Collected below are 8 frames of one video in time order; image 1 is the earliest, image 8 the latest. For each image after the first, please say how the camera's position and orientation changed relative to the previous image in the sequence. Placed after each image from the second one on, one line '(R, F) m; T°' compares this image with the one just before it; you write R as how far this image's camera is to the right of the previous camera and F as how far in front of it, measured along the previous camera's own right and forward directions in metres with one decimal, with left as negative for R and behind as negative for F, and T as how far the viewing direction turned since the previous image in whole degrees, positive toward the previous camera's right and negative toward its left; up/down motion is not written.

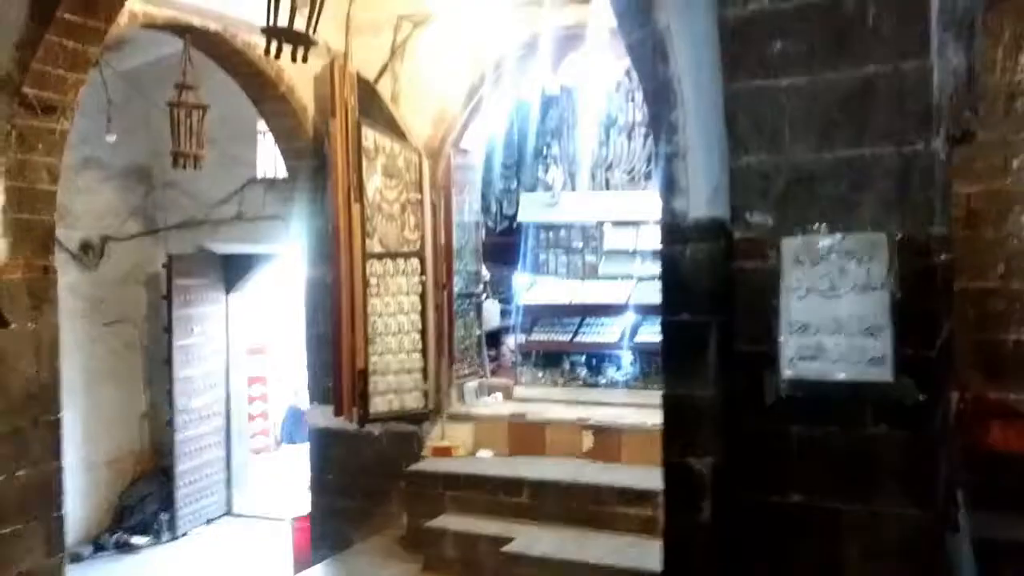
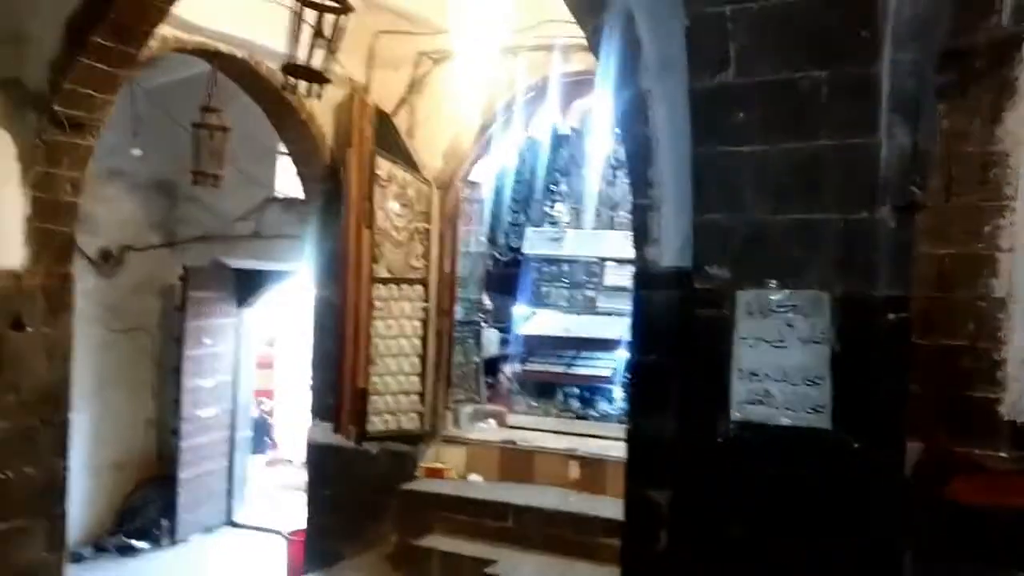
(+0.1, -0.2) m; -1°
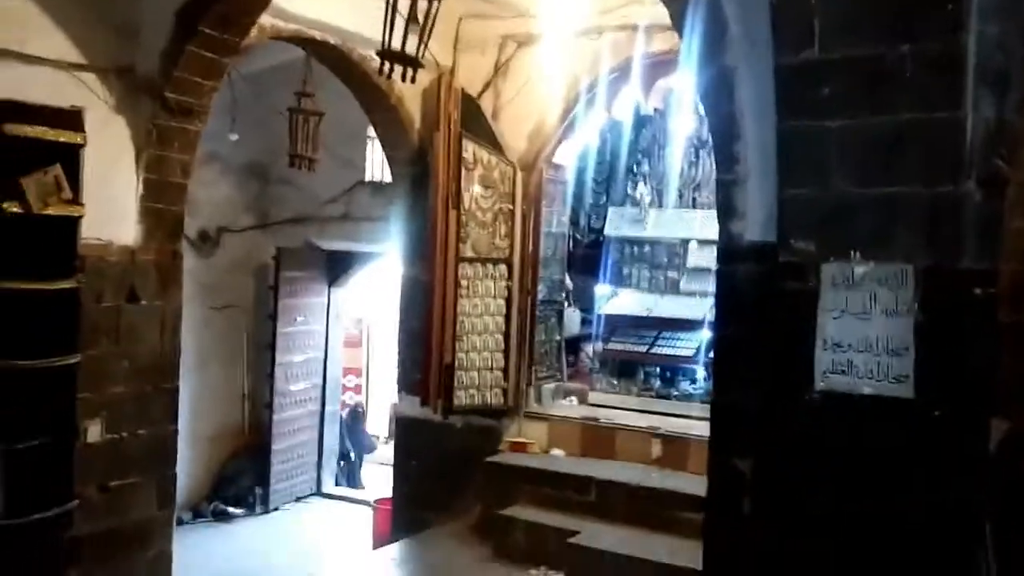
(0.0, -0.1) m; -5°
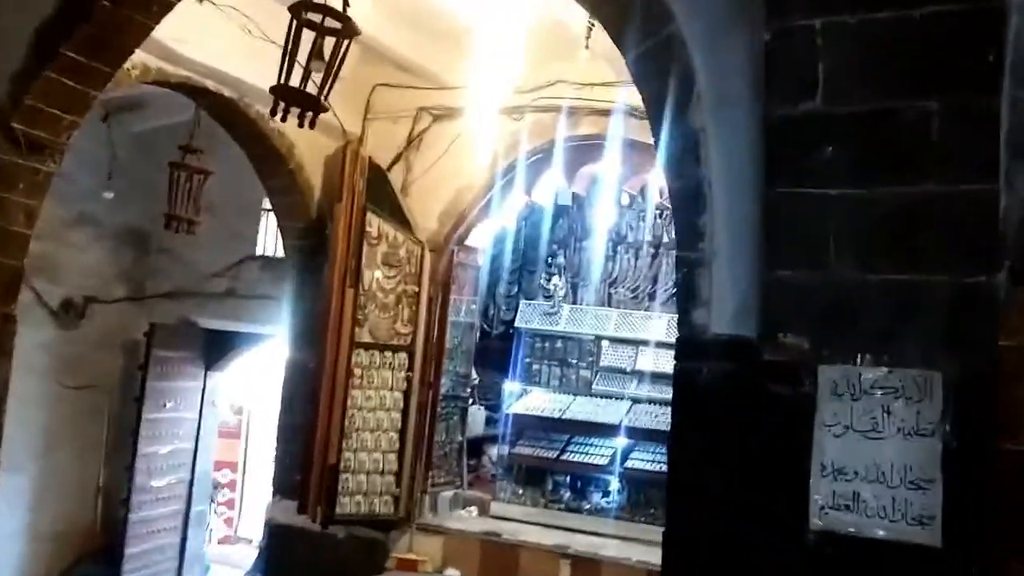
(0.0, +0.5) m; +6°
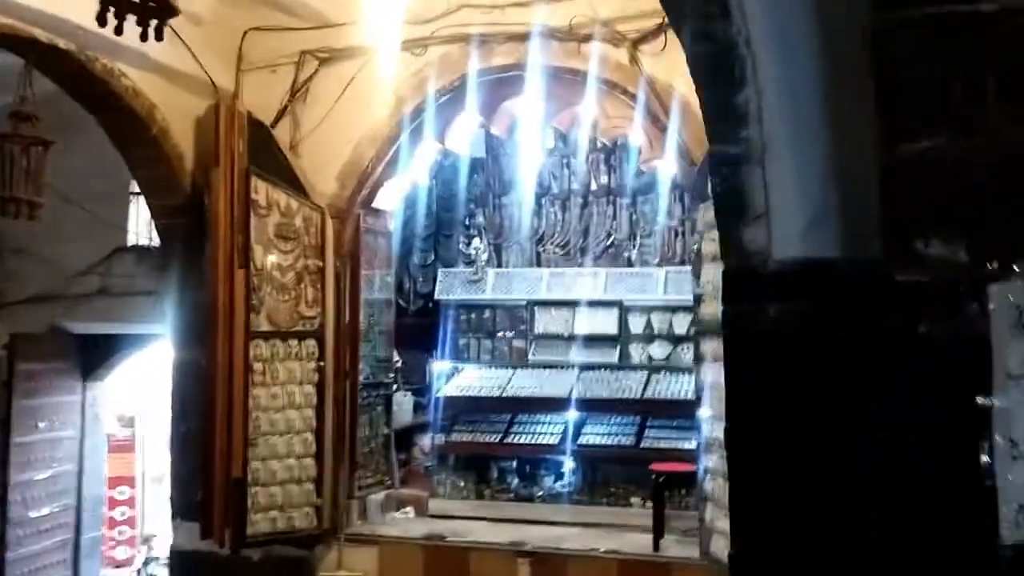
(-0.1, +0.7) m; +6°
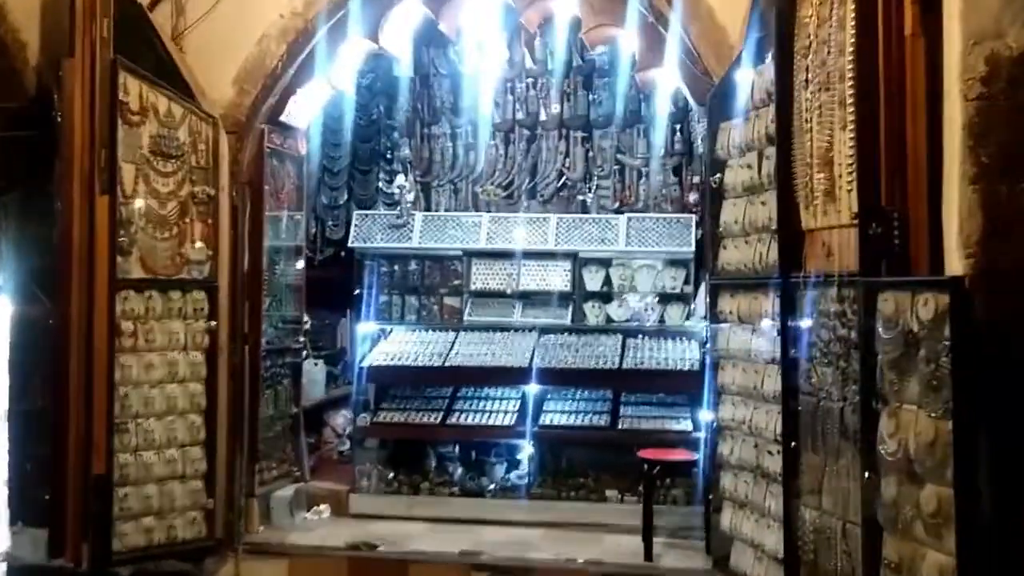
(-0.3, +0.9) m; +7°
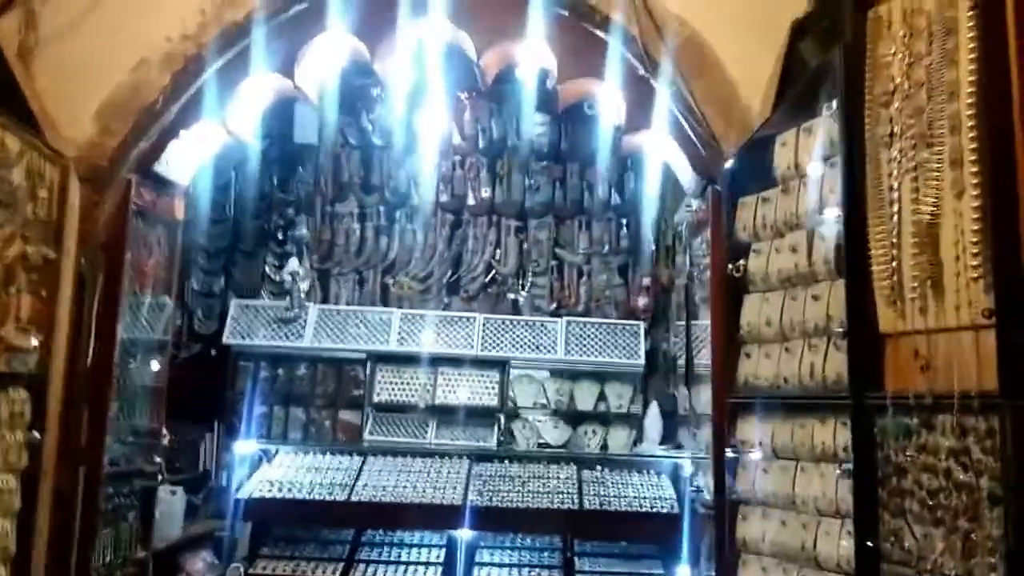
(-0.2, +0.8) m; +8°
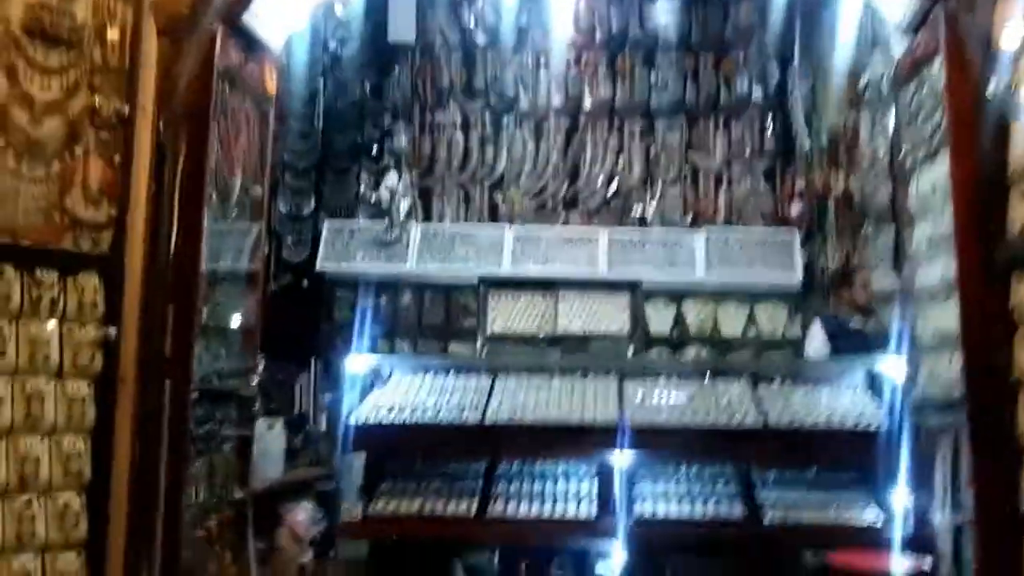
(-0.3, +0.5) m; -3°
